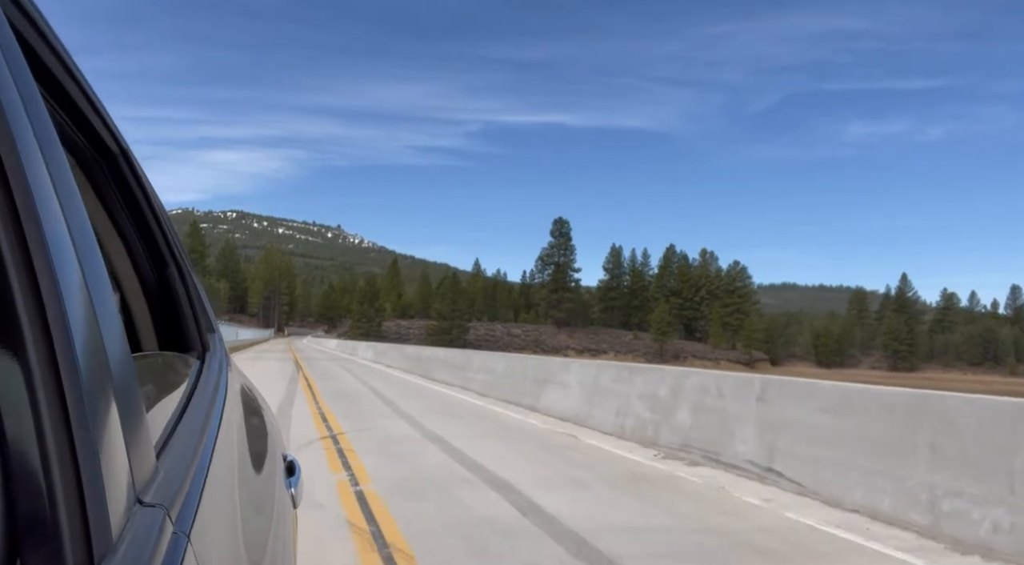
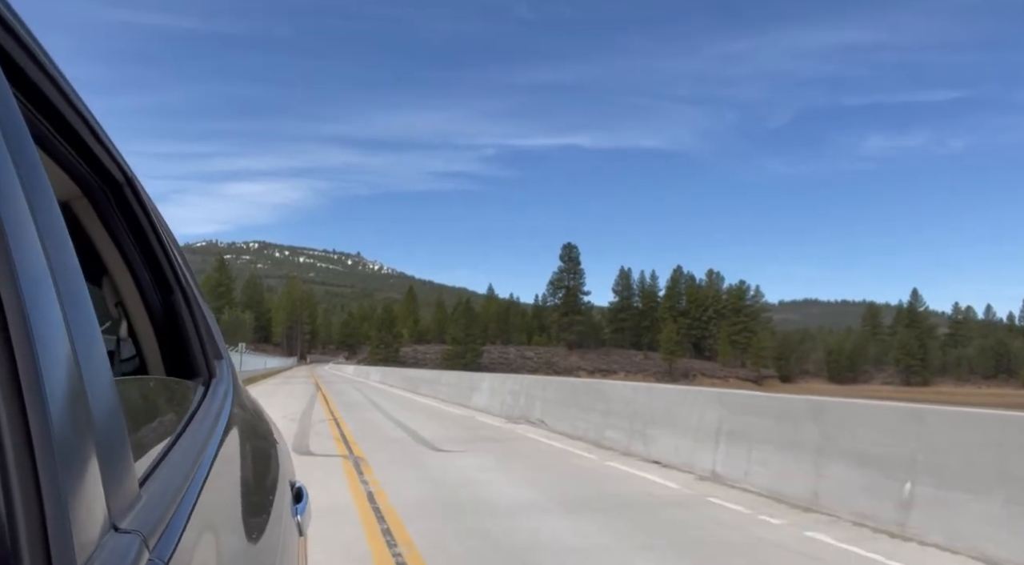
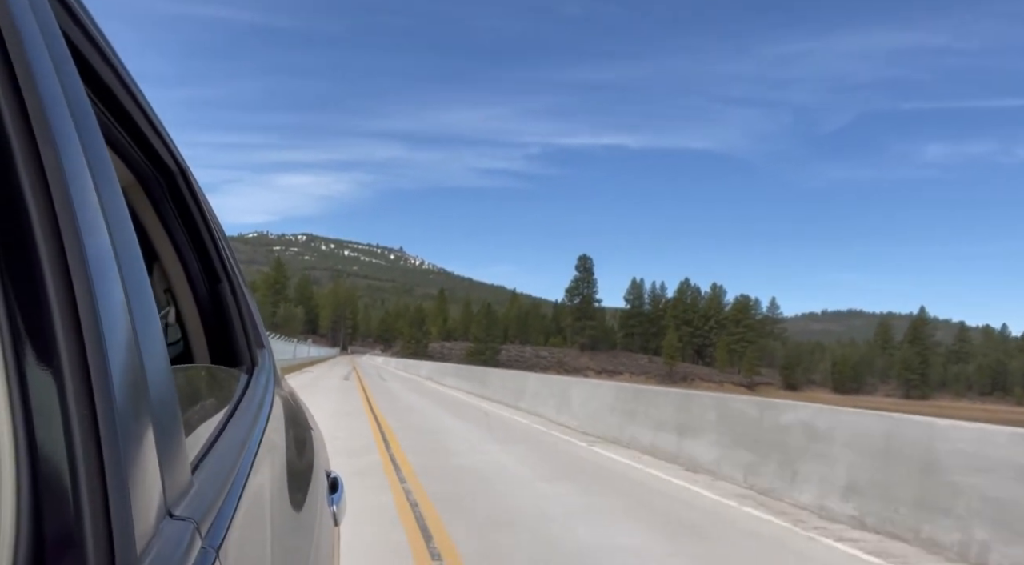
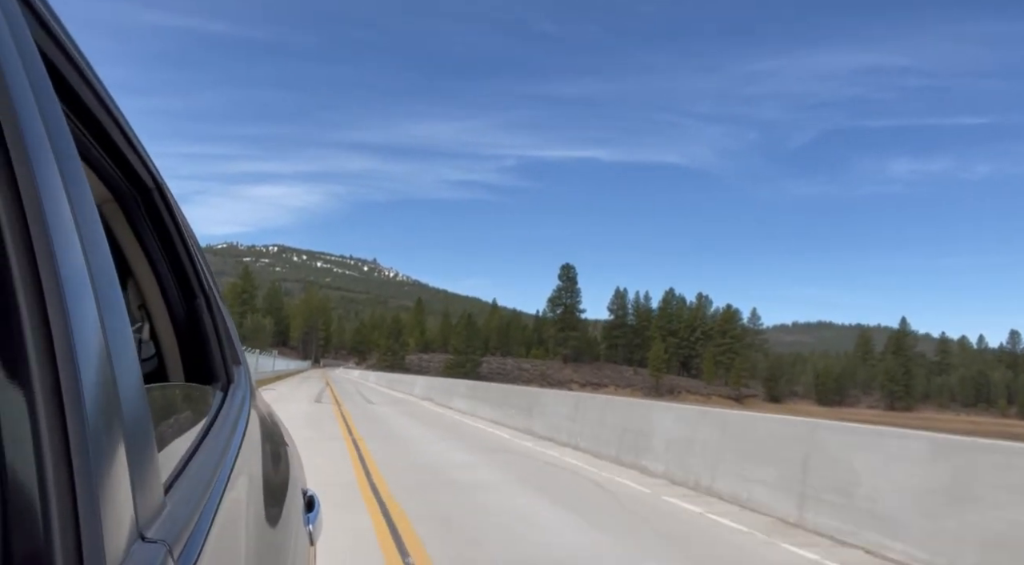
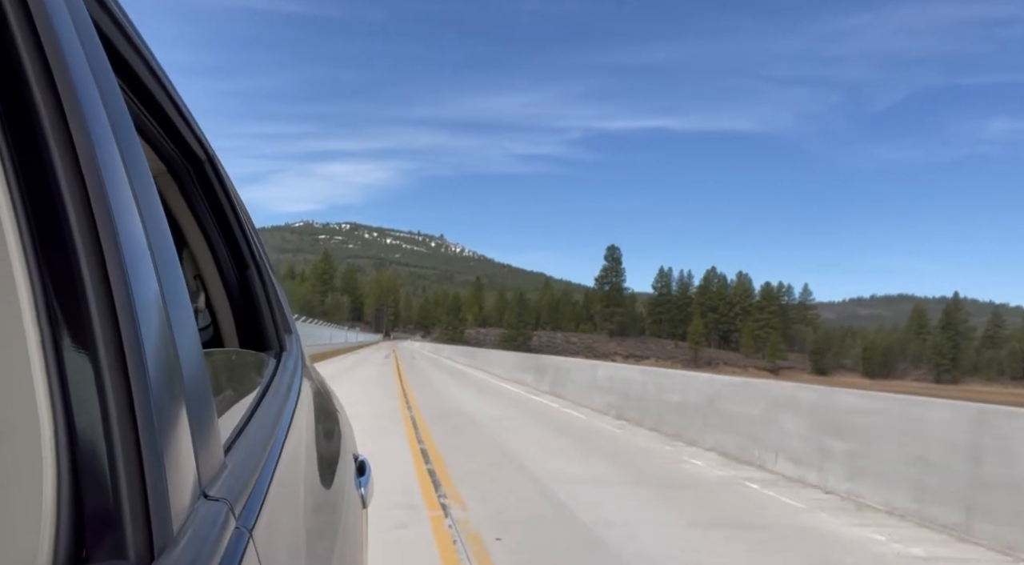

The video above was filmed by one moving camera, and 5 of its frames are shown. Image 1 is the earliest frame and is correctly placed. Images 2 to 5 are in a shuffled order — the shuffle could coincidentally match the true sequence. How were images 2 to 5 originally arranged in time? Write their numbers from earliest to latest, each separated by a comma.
2, 4, 3, 5
